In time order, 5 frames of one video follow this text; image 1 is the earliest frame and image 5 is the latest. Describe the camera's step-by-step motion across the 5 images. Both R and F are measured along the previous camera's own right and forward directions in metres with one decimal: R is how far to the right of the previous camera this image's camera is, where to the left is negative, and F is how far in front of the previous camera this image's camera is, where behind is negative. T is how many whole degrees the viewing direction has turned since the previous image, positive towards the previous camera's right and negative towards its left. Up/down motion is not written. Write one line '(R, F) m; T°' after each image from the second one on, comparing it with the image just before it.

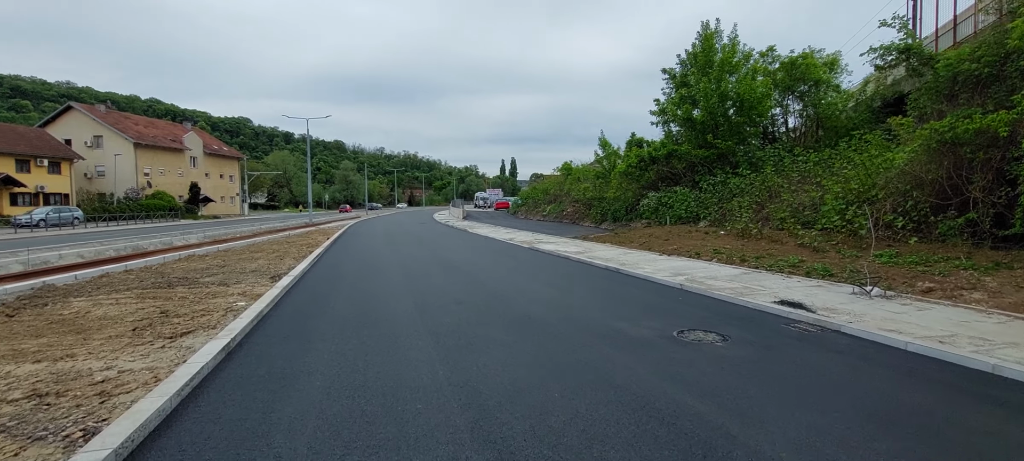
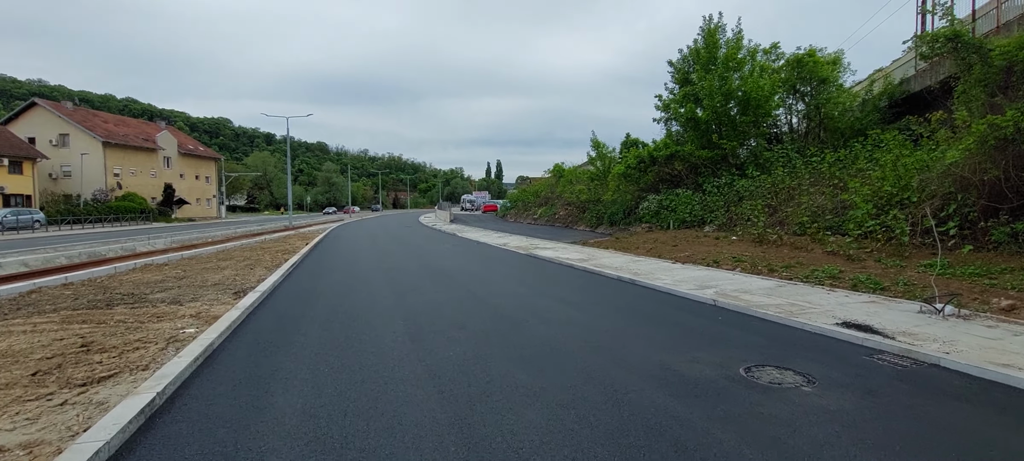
(-0.4, +1.5) m; +2°
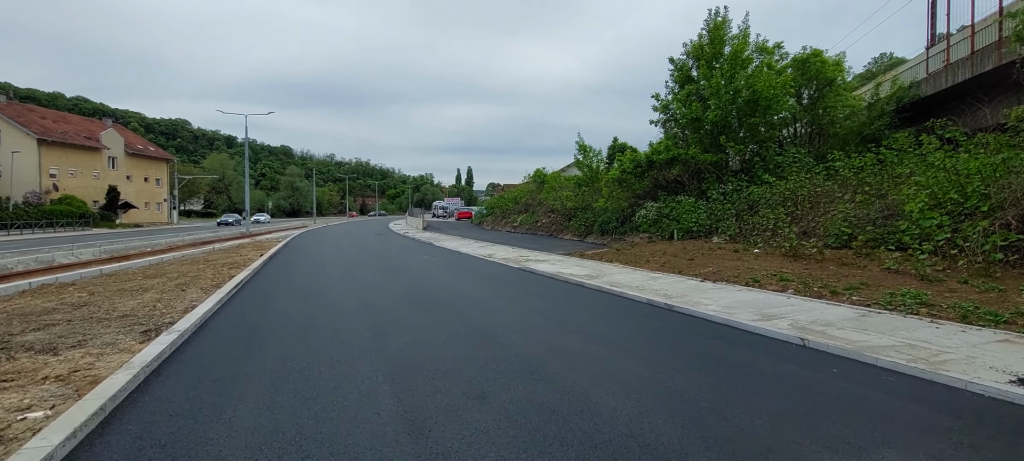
(-0.7, +2.4) m; +4°
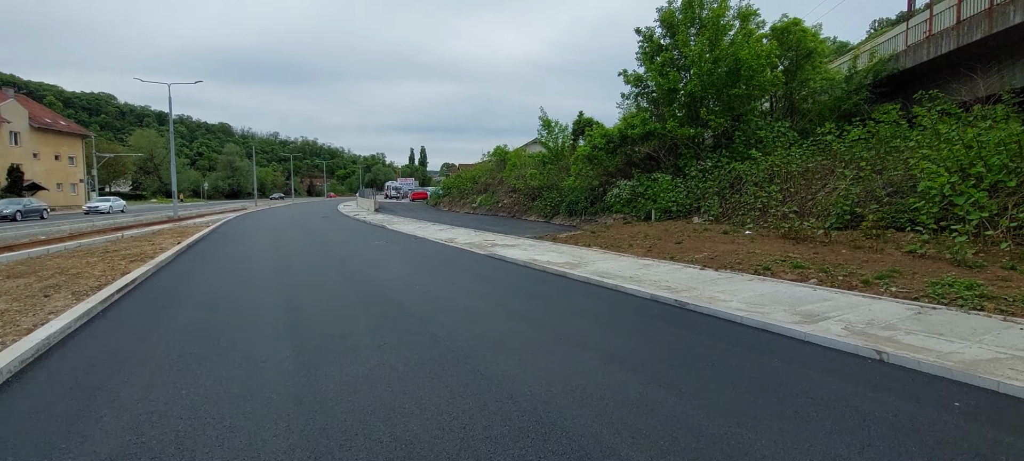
(-0.3, +2.0) m; +5°
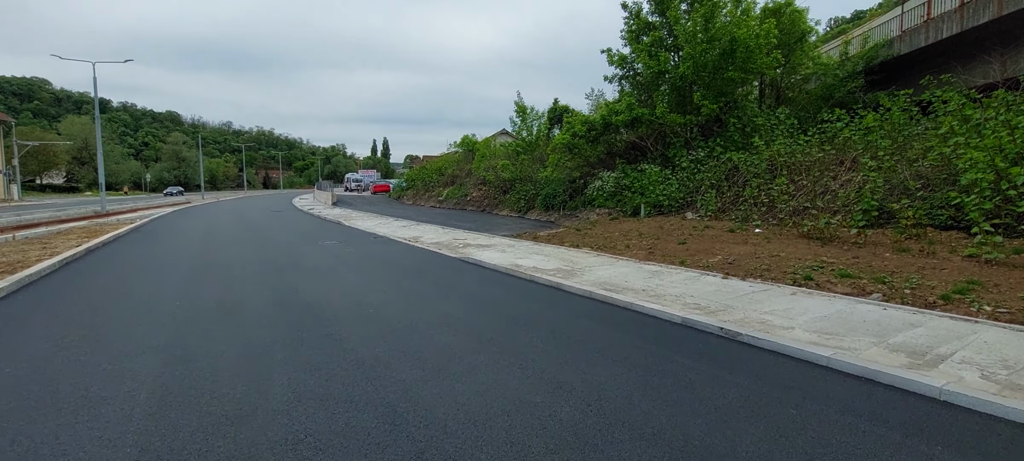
(-0.3, +2.0) m; +4°
